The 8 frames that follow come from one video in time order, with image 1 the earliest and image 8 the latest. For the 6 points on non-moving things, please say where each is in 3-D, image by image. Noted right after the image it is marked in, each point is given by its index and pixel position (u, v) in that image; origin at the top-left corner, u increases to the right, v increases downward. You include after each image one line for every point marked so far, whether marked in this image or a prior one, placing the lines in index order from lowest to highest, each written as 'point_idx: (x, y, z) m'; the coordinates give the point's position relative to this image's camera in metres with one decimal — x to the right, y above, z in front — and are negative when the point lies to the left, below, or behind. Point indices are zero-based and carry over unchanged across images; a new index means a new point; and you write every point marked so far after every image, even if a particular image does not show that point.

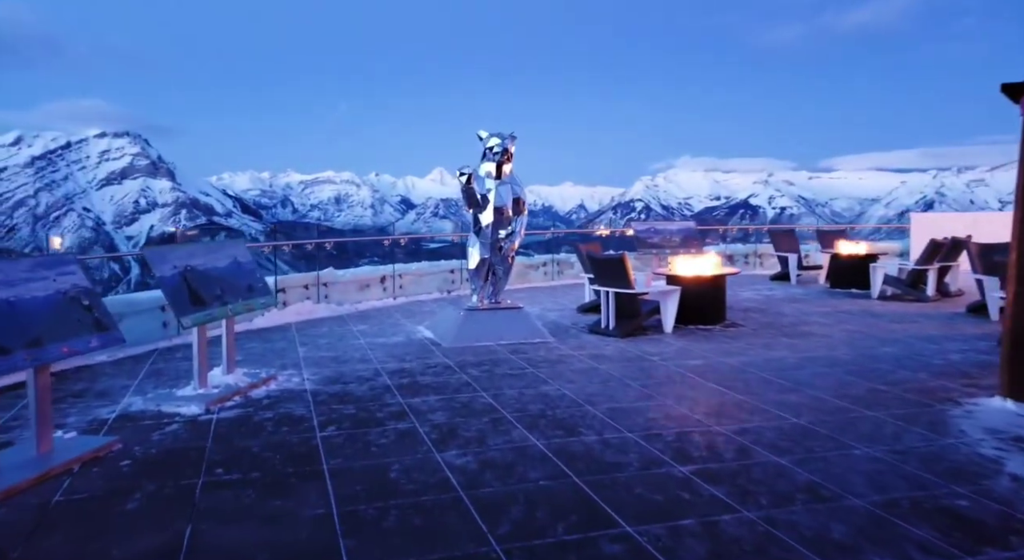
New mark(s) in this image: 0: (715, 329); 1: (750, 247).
0: (+2.3, -0.6, +7.4) m
1: (+5.0, +0.7, +13.6) m
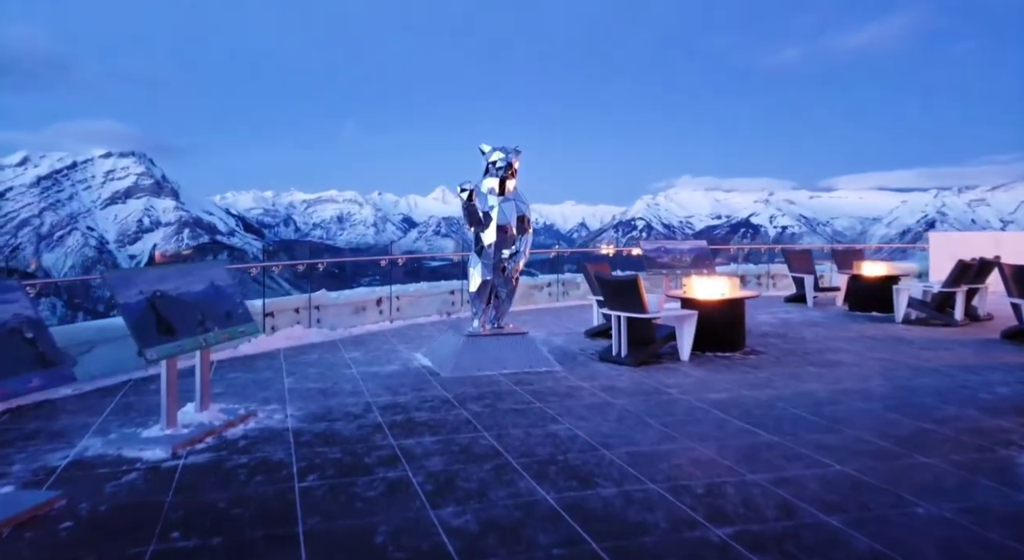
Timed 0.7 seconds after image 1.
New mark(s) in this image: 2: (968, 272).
0: (+2.3, -0.8, +6.9) m
1: (+5.1, +0.3, +13.2) m
2: (+6.0, +0.1, +8.6) m
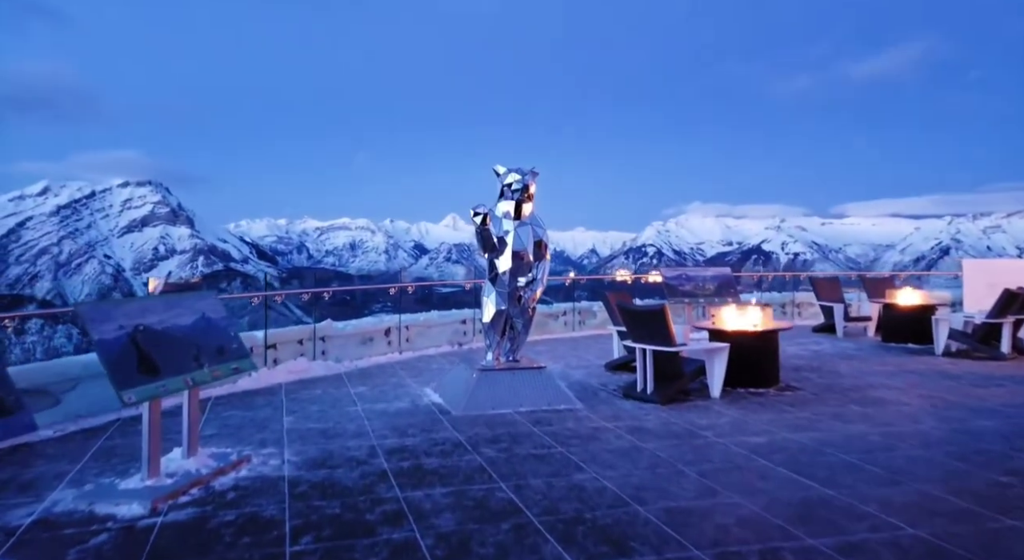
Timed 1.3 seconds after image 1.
0: (+2.5, -1.1, +6.4) m
1: (+5.3, -0.3, +12.6) m
2: (+6.2, -0.3, +8.1) m
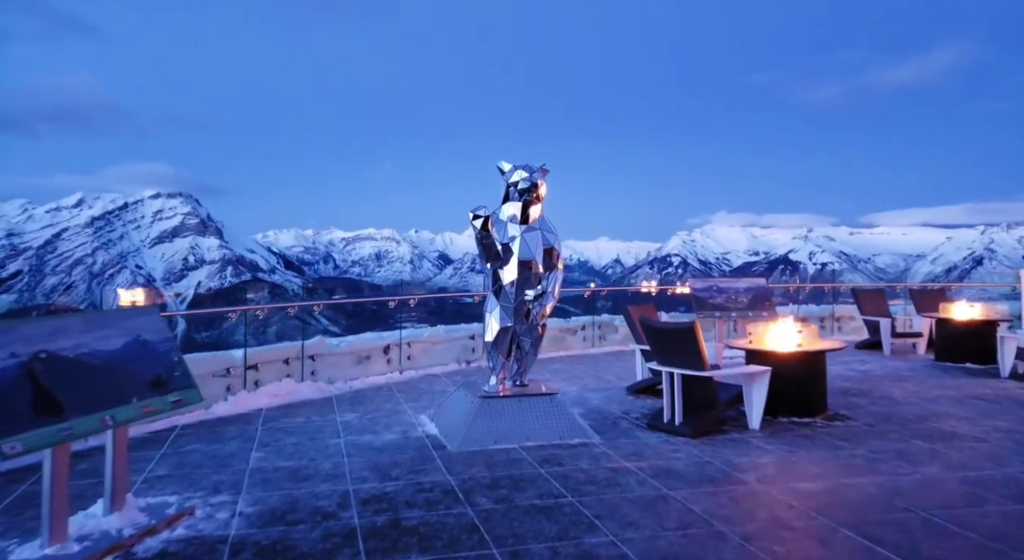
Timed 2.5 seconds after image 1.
0: (+2.6, -1.2, +5.5) m
1: (+5.6, -0.5, +11.7) m
2: (+6.3, -0.4, +7.1) m
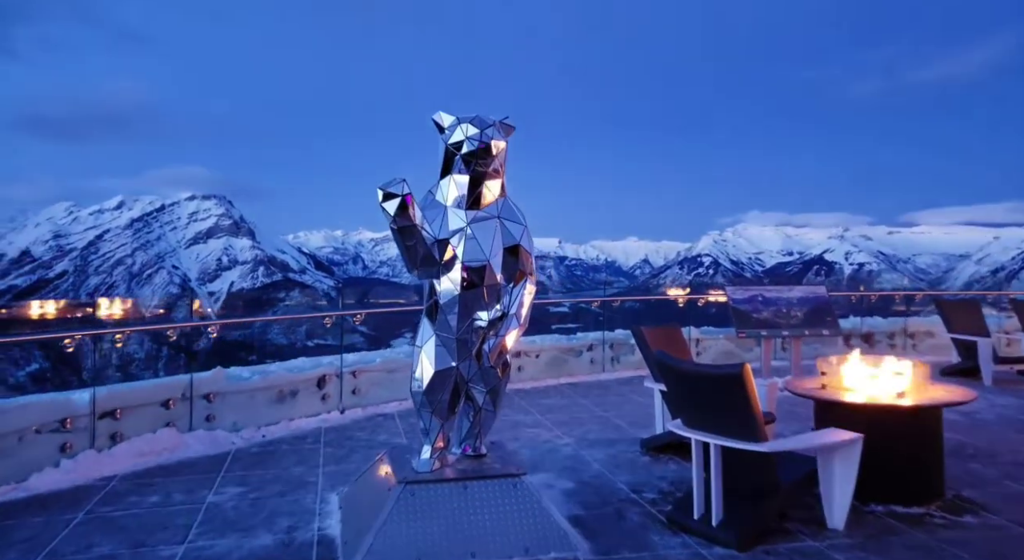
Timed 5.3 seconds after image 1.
0: (+2.3, -1.3, +3.5) m
1: (+5.6, -0.6, +9.5) m
2: (+6.1, -0.5, +4.9) m
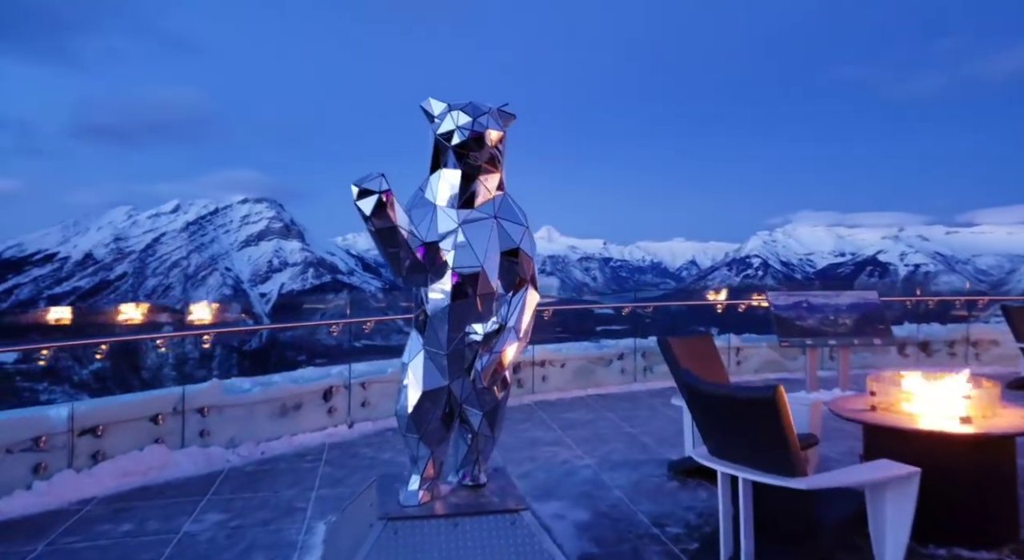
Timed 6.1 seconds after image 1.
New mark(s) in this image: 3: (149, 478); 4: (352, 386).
0: (+2.3, -1.4, +2.9) m
1: (+6.0, -0.6, +8.7) m
2: (+6.2, -0.5, +4.1) m
3: (-2.3, -1.2, +4.1) m
4: (-1.3, -0.9, +5.5) m
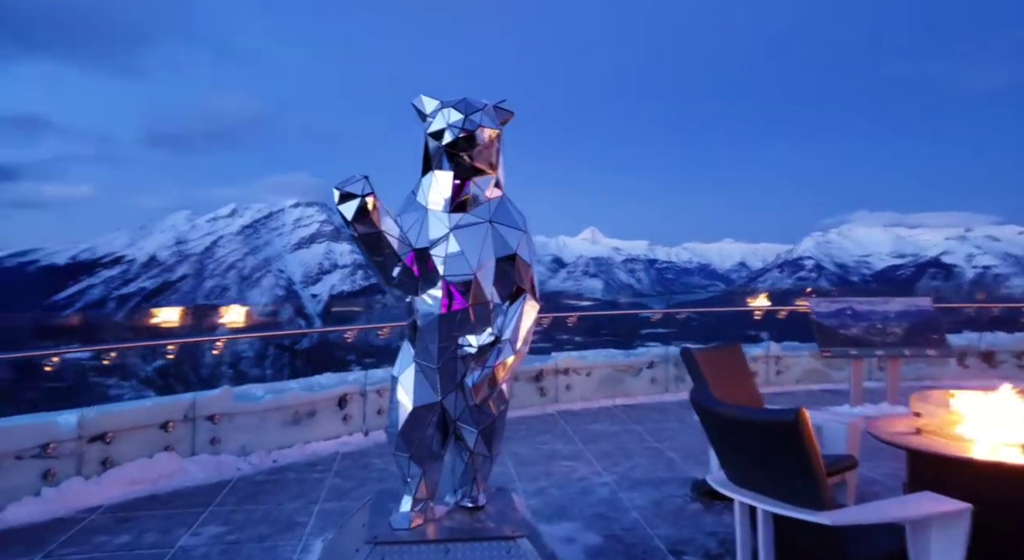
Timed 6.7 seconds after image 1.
0: (+2.2, -1.4, +2.6) m
1: (+6.4, -0.7, +8.1) m
2: (+6.2, -0.6, +3.5) m
3: (-2.2, -1.3, +4.1) m
4: (-1.1, -0.9, +5.4) m
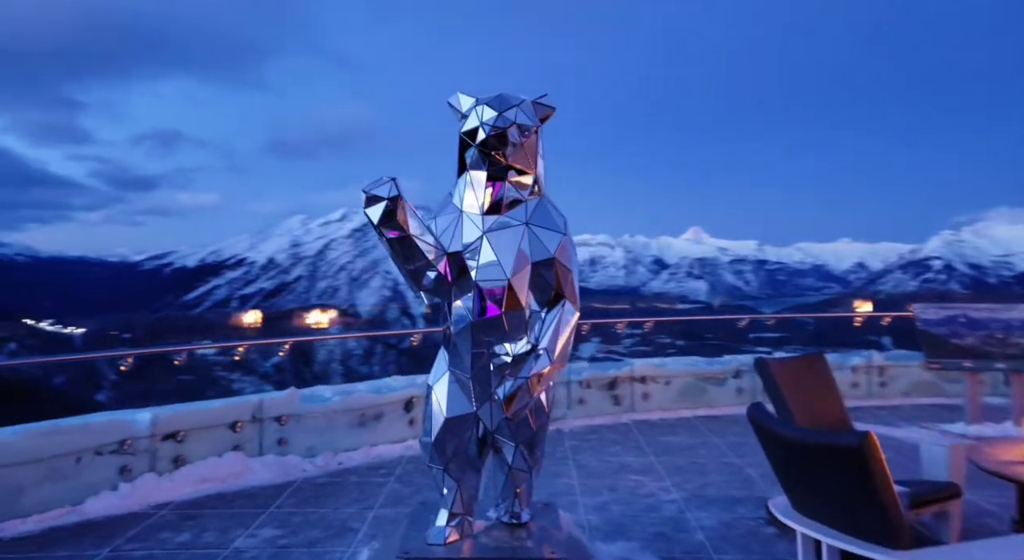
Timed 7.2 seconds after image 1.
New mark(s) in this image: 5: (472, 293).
0: (+2.3, -1.4, +2.0) m
1: (+7.2, -0.7, +6.9) m
2: (+6.4, -0.6, +2.3) m
3: (-1.8, -1.3, +4.2) m
4: (-0.6, -0.9, +5.4) m
5: (-0.1, -0.1, +2.6) m
